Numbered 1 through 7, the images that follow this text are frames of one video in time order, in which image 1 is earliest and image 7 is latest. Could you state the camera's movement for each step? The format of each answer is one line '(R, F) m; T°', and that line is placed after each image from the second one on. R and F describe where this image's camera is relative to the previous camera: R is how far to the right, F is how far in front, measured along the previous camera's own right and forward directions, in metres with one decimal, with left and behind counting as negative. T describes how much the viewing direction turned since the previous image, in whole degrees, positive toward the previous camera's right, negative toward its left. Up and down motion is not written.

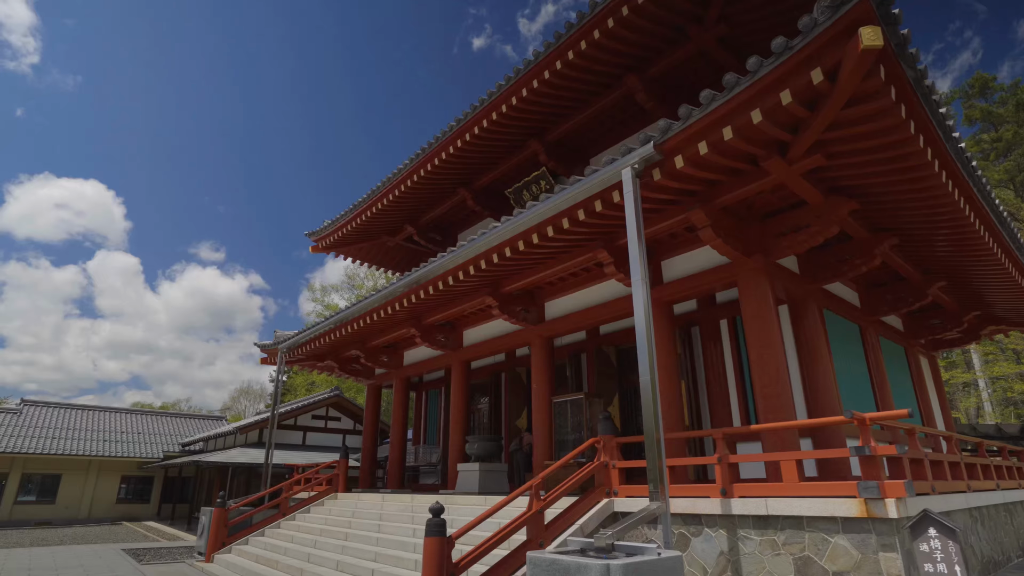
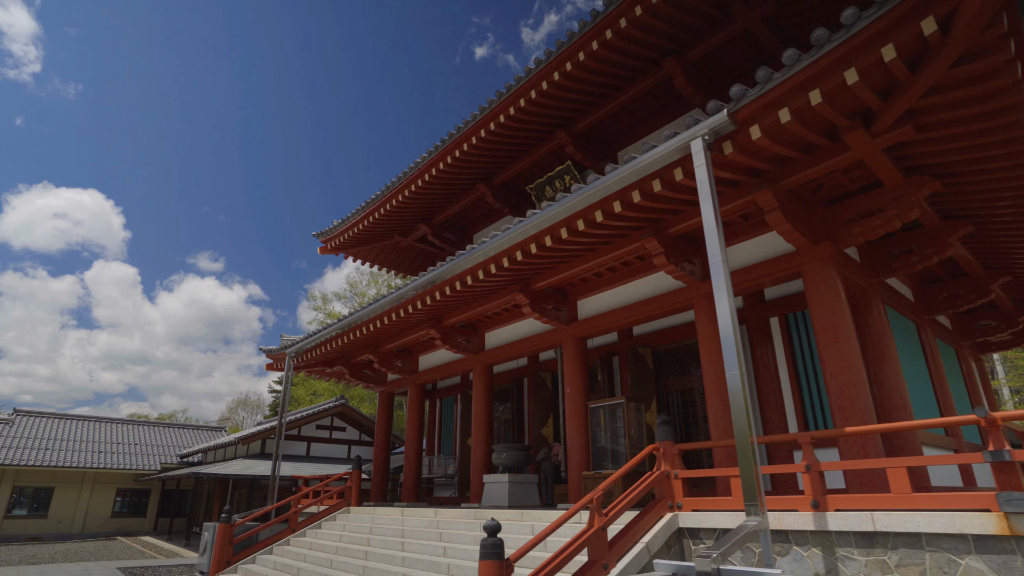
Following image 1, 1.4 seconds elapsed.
(-0.4, +0.5) m; 0°
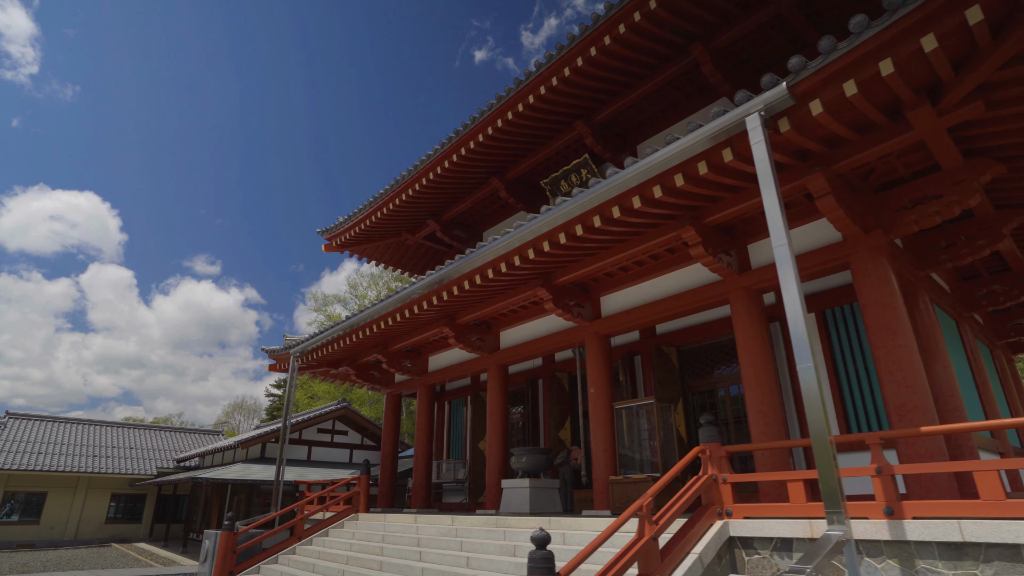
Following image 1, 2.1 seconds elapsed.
(-0.3, +0.3) m; 0°
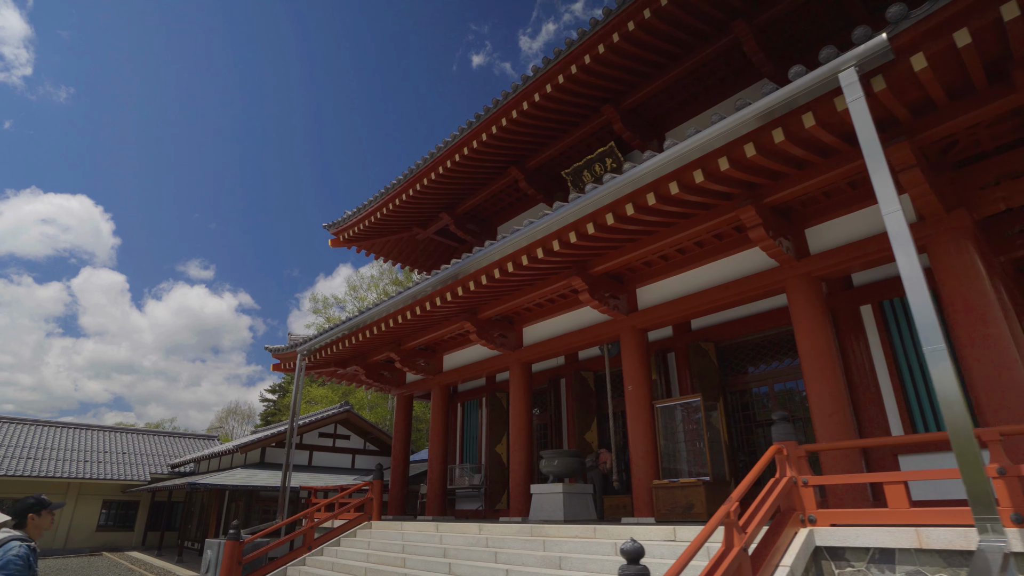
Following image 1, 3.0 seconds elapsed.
(-0.4, +0.4) m; +1°
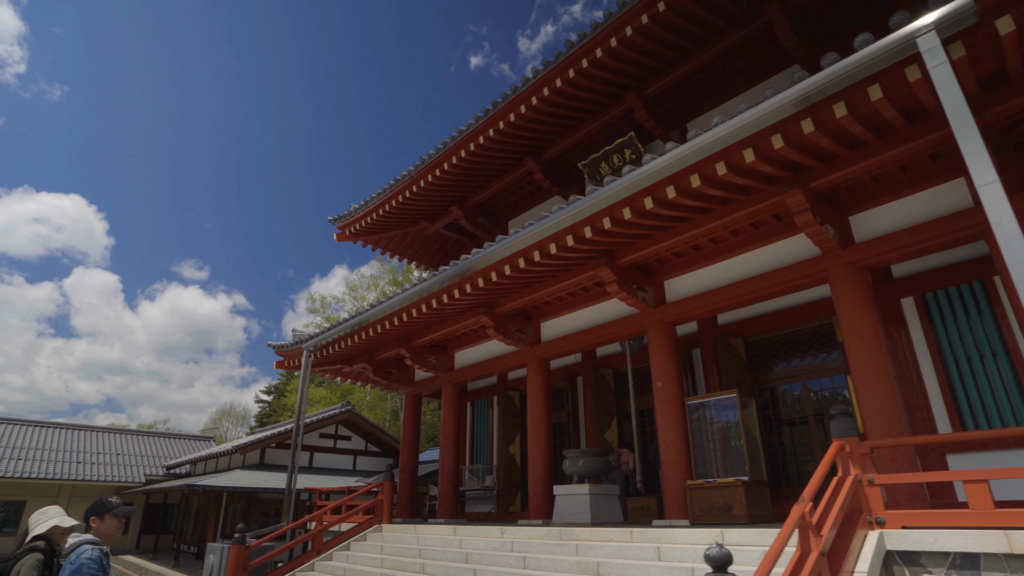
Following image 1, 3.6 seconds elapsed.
(-0.3, +0.3) m; +1°
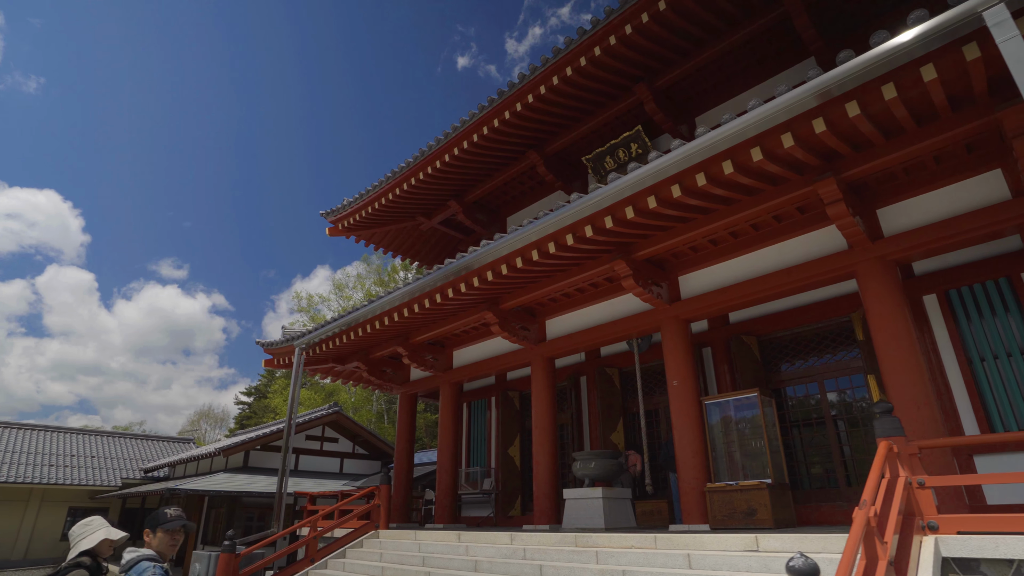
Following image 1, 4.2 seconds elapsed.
(-0.2, +0.2) m; +2°
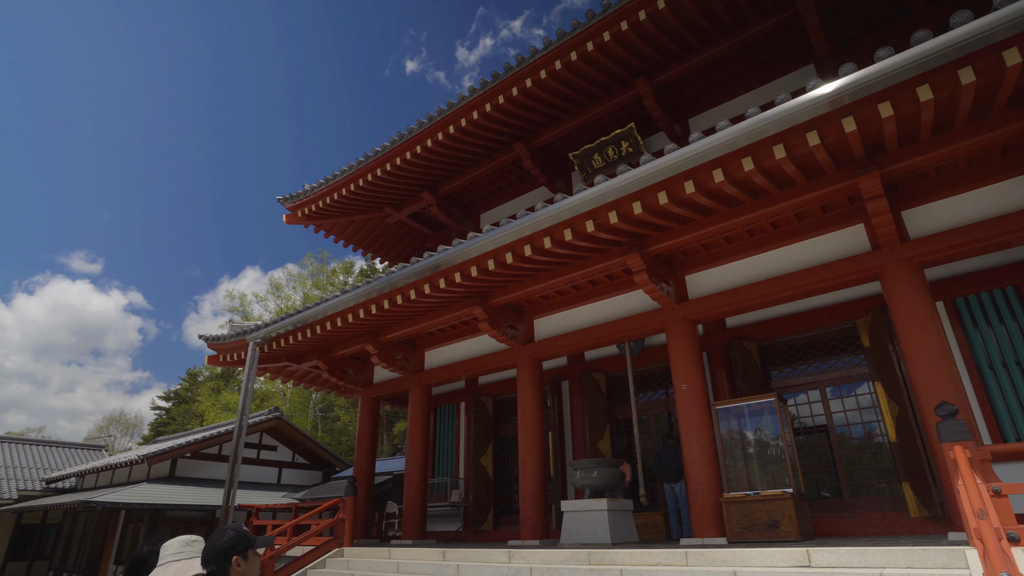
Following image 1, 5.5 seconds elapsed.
(-0.5, +0.5) m; +6°
